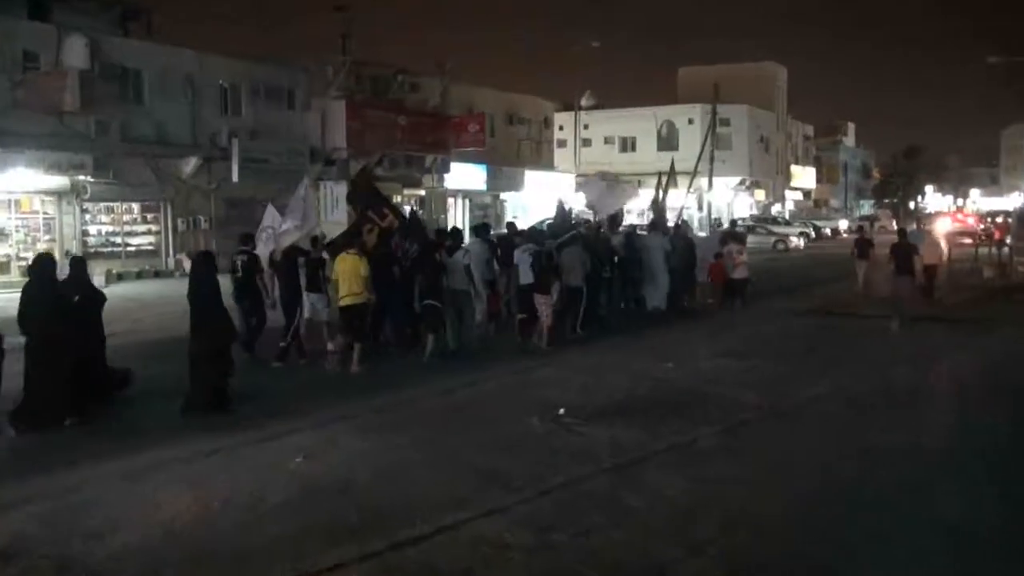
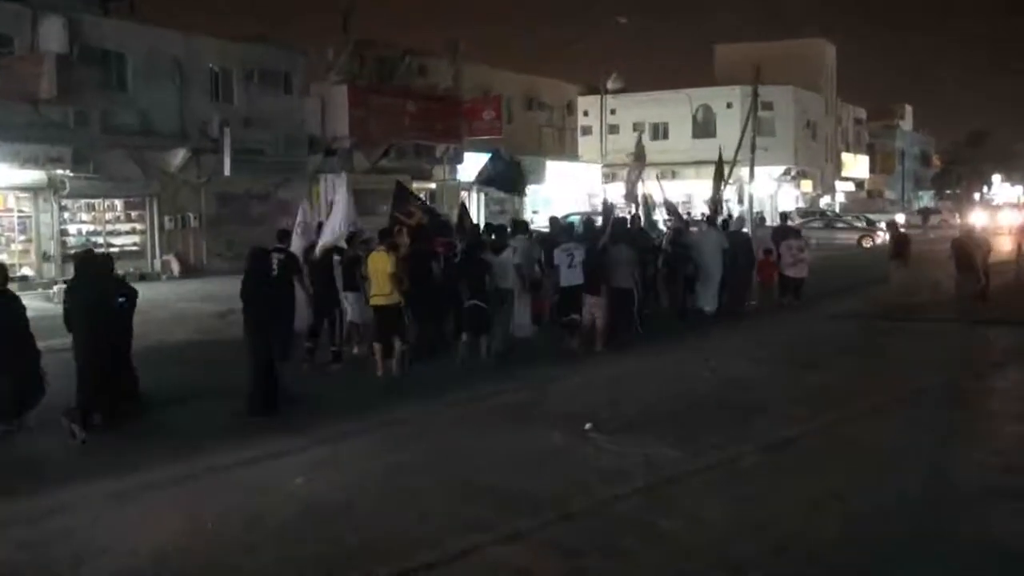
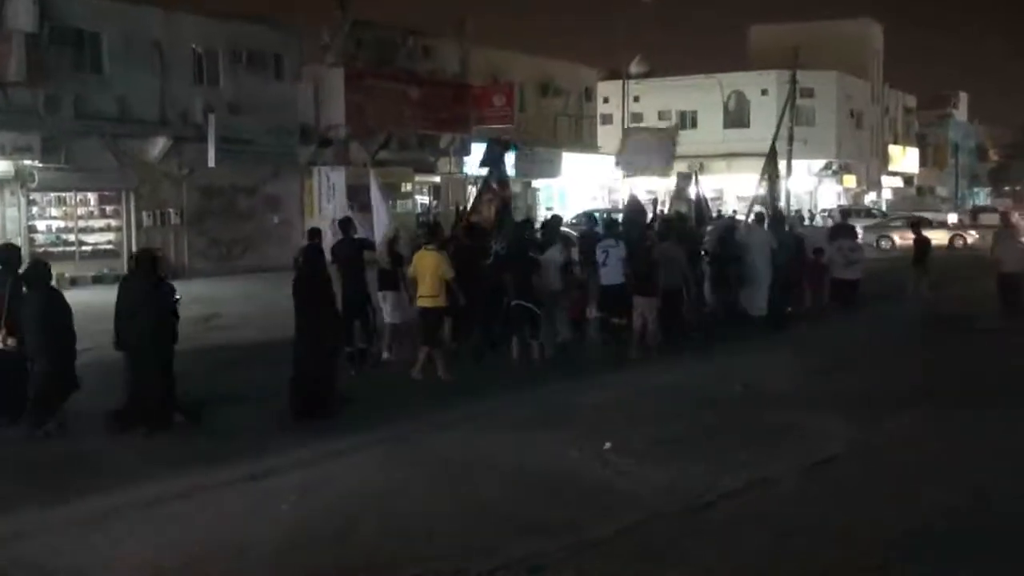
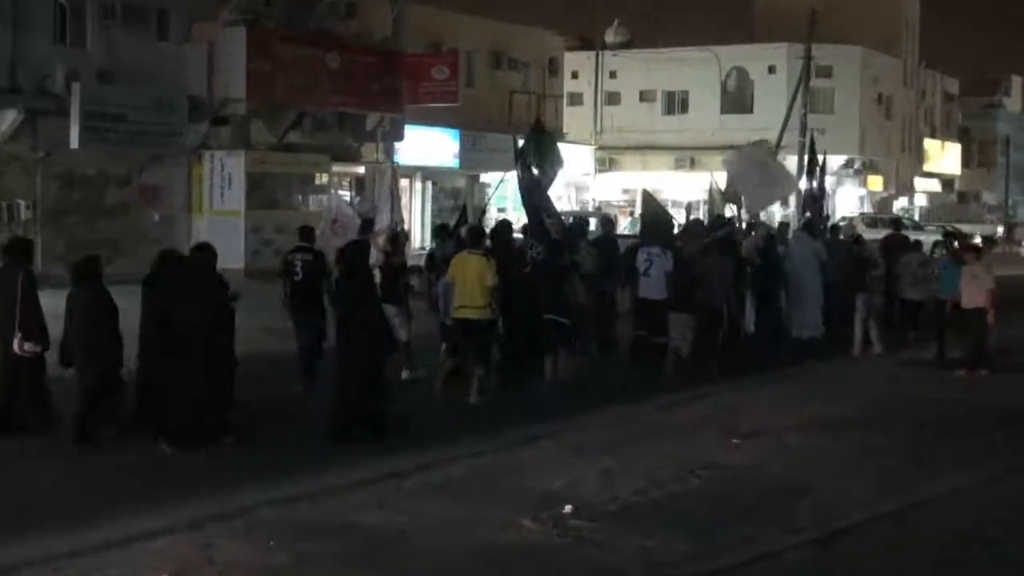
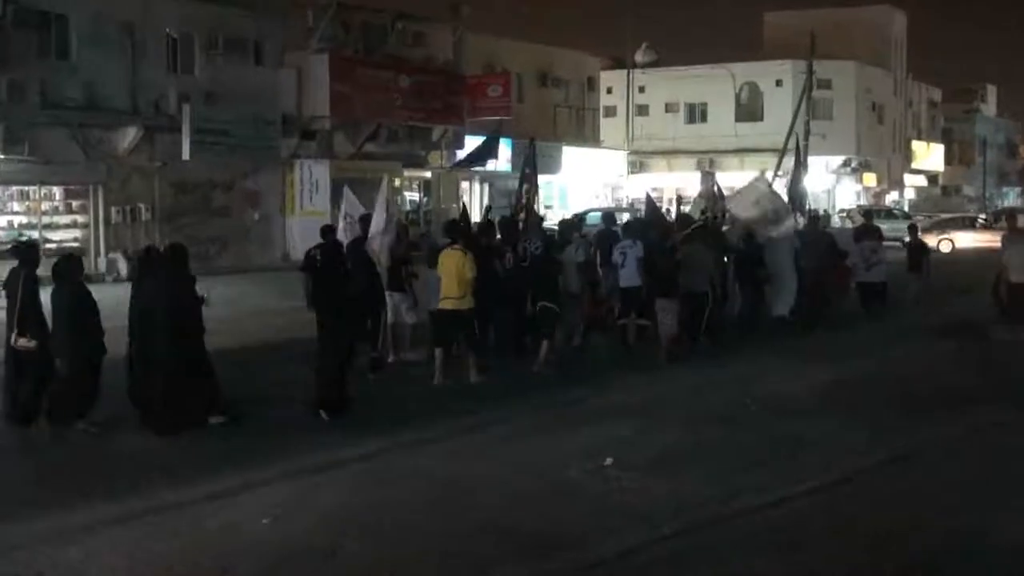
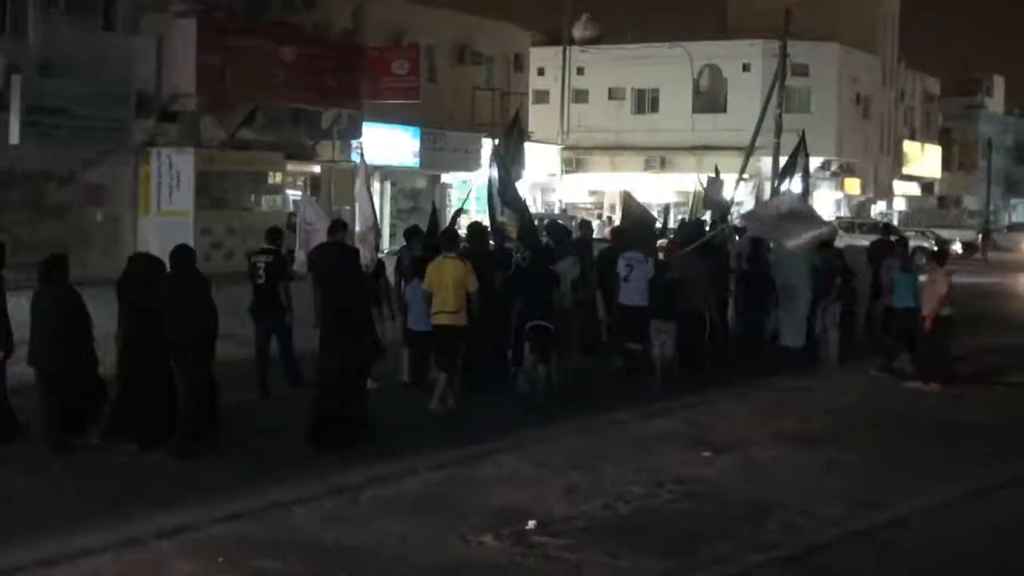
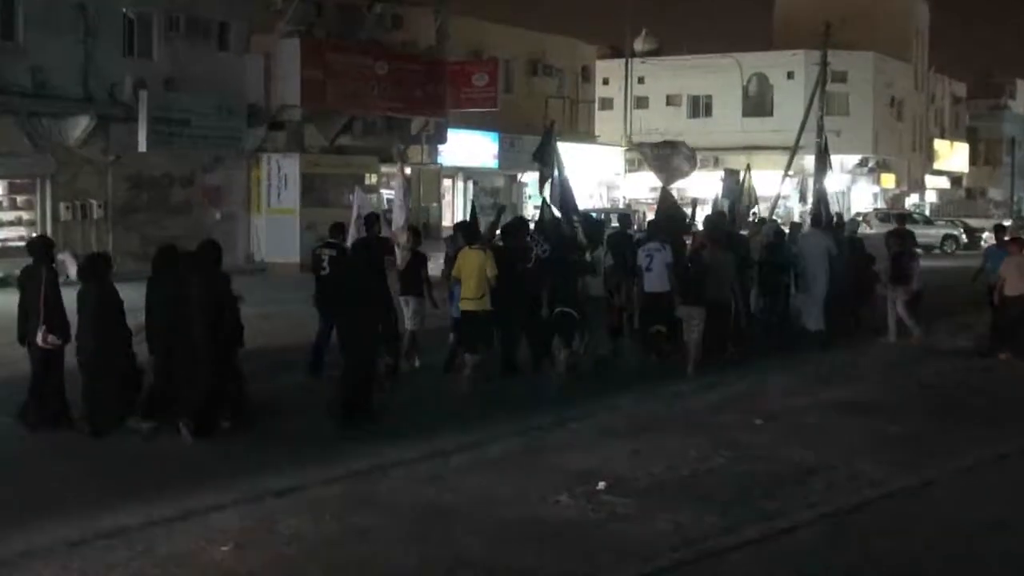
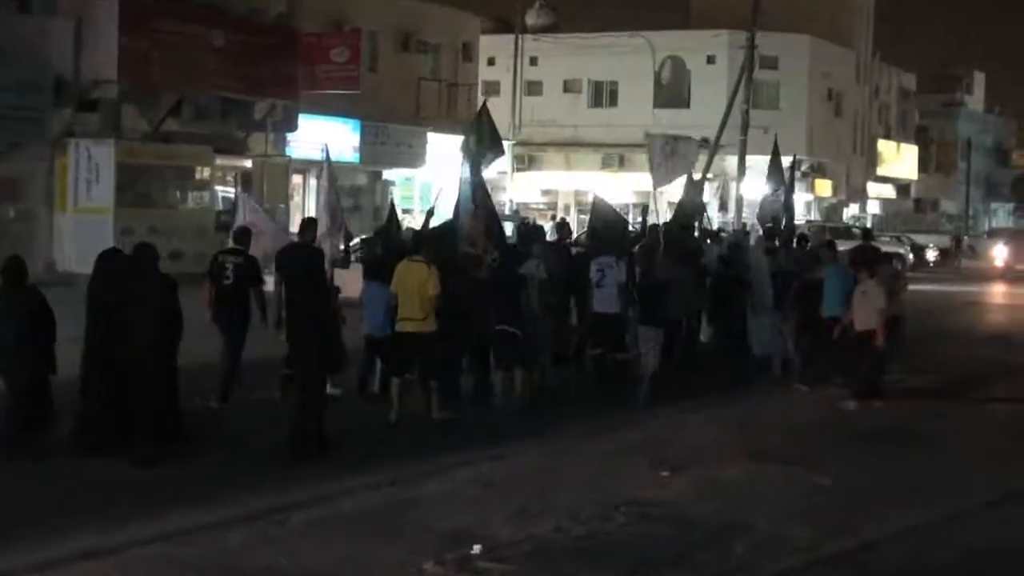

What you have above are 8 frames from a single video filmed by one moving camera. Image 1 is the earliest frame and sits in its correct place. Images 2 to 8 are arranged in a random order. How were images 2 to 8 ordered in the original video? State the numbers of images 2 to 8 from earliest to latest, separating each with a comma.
2, 3, 5, 7, 4, 6, 8
